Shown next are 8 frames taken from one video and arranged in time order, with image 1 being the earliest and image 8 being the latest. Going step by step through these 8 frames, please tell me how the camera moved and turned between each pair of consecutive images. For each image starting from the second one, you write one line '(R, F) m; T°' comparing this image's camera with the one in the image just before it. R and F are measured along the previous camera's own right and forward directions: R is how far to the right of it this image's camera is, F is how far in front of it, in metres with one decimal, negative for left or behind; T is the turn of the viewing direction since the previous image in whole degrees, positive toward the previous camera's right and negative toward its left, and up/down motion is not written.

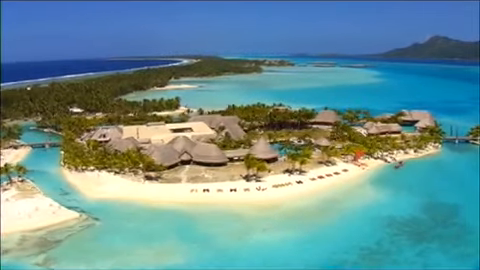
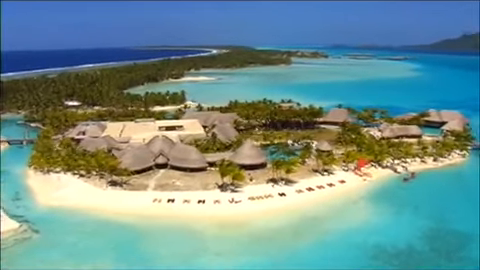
(+4.3, +4.1) m; -6°
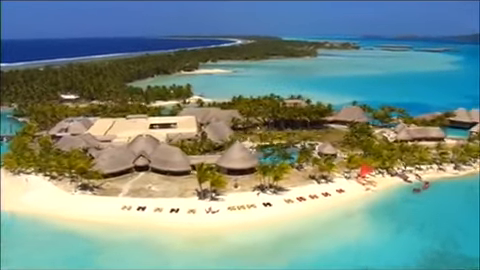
(+2.9, +3.2) m; -4°
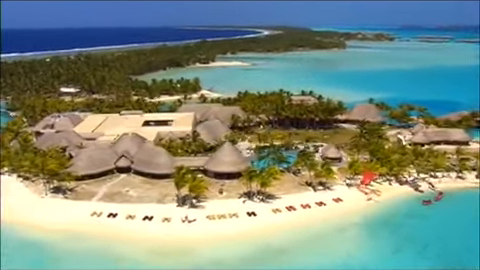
(+2.6, +2.6) m; -4°
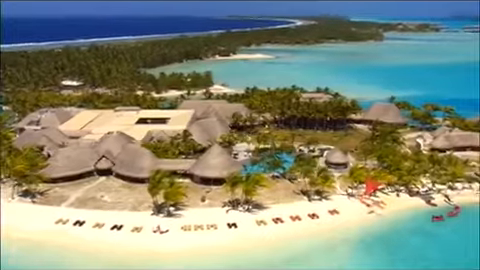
(+2.6, +2.6) m; -5°
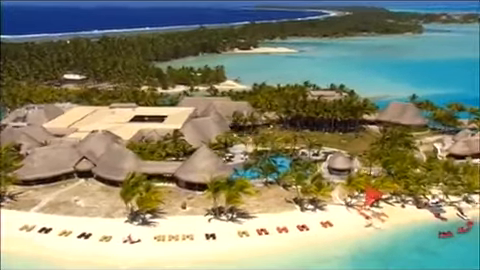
(+2.3, +2.1) m; -4°
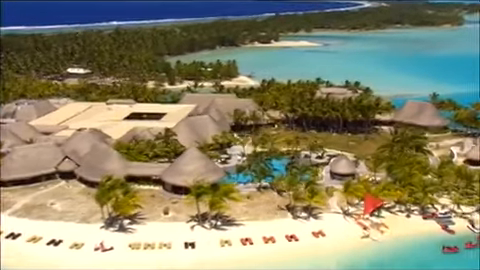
(+1.9, +1.8) m; -4°
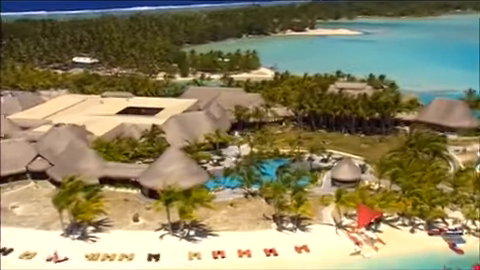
(+2.7, +2.5) m; -6°
